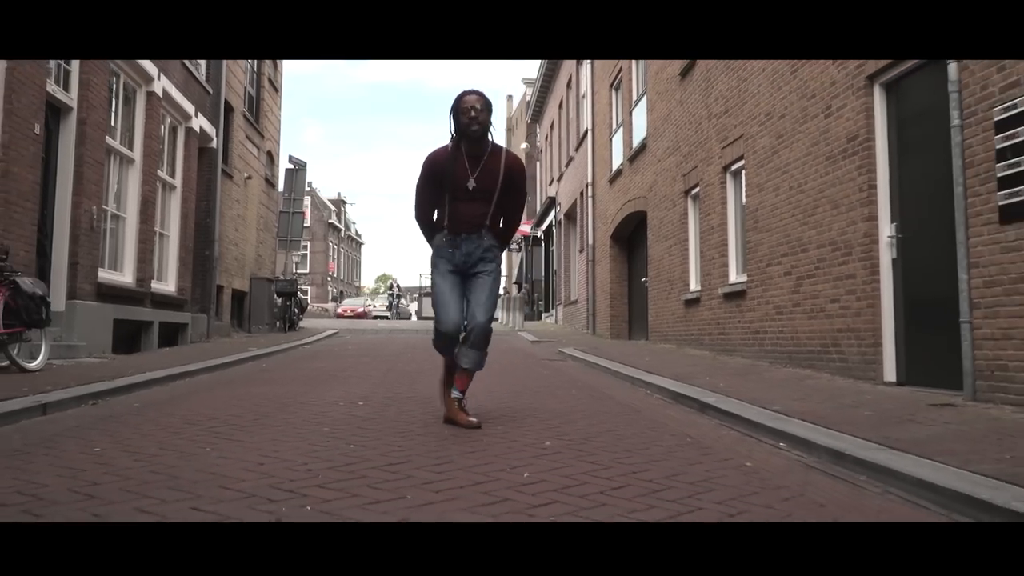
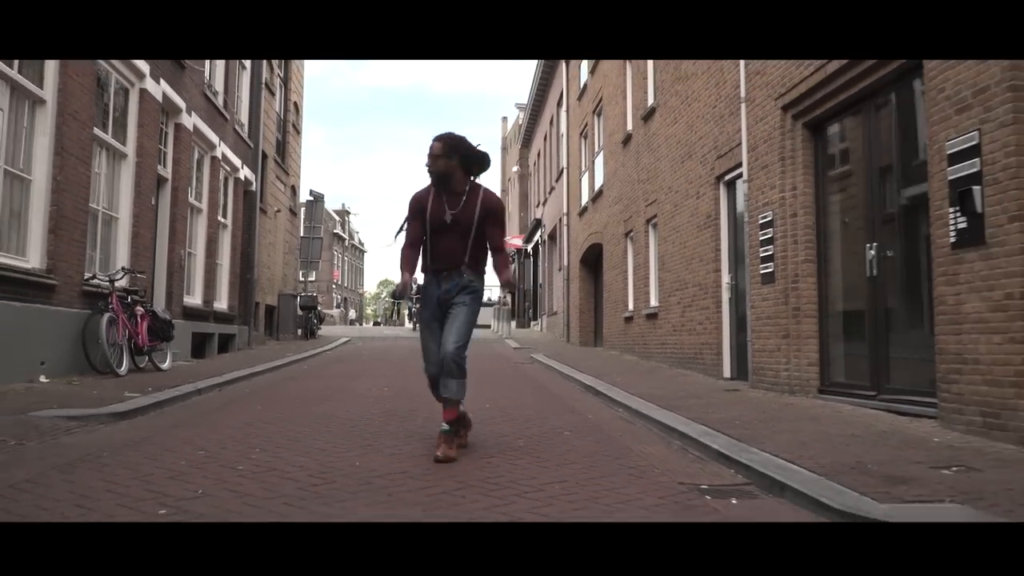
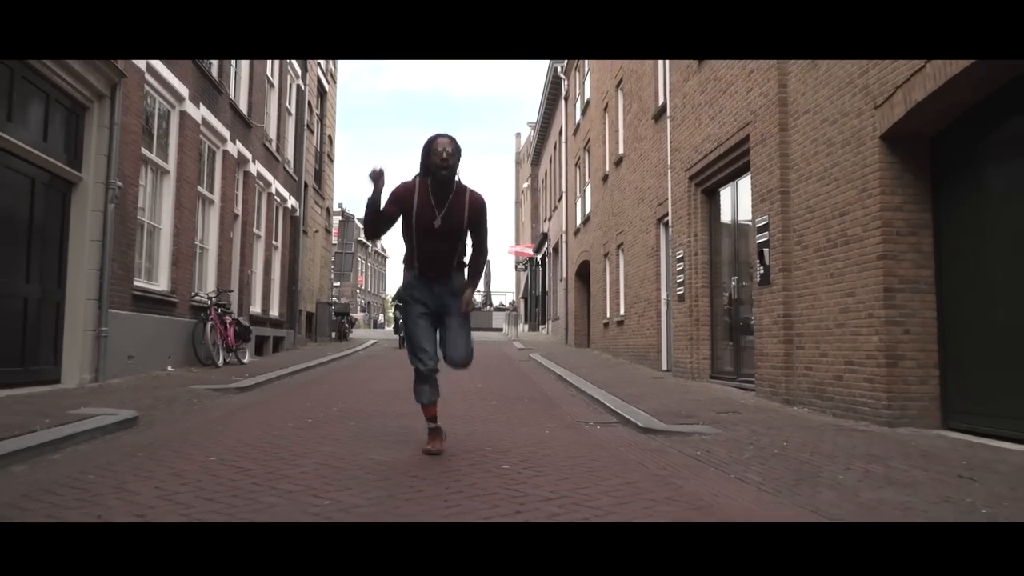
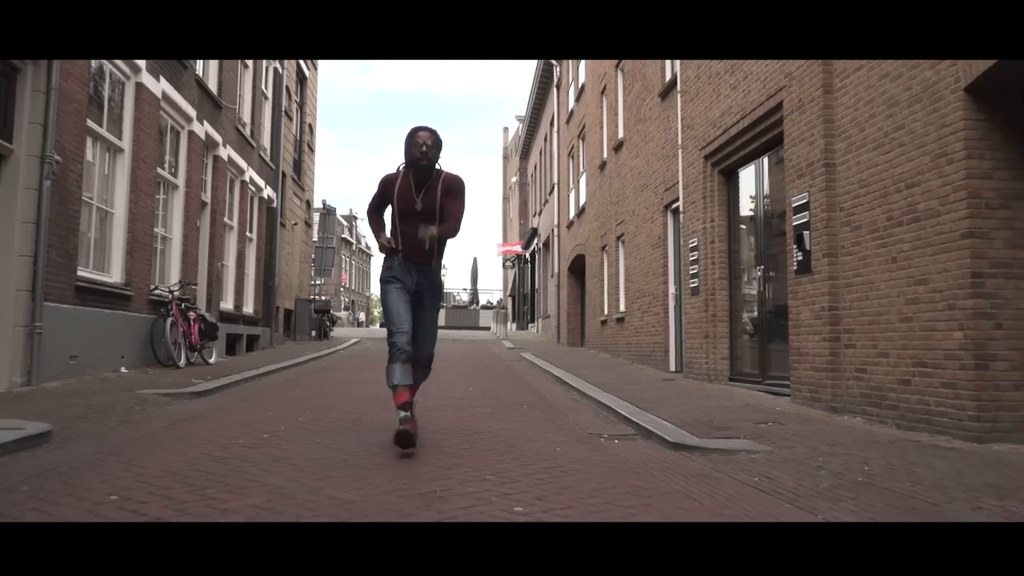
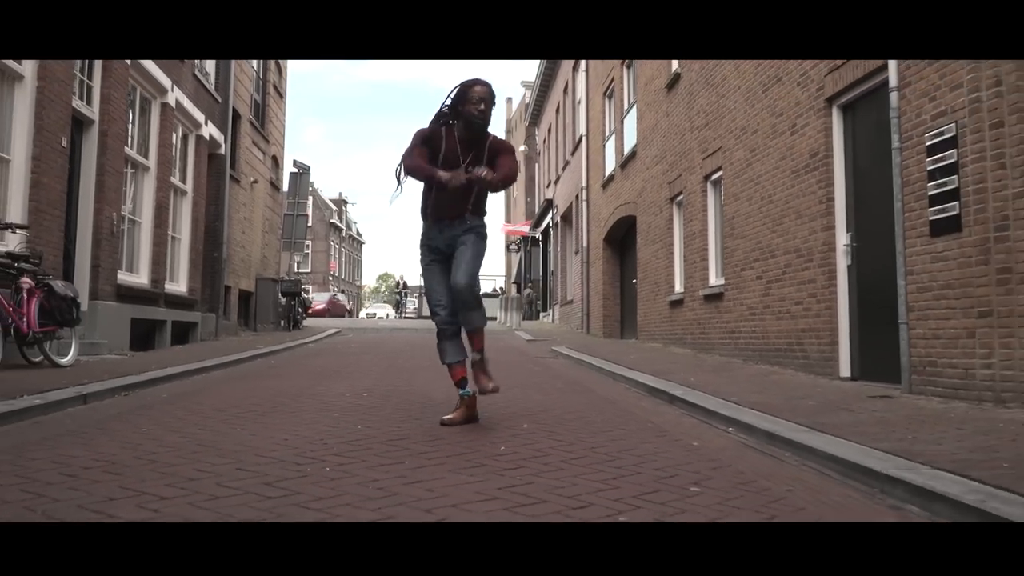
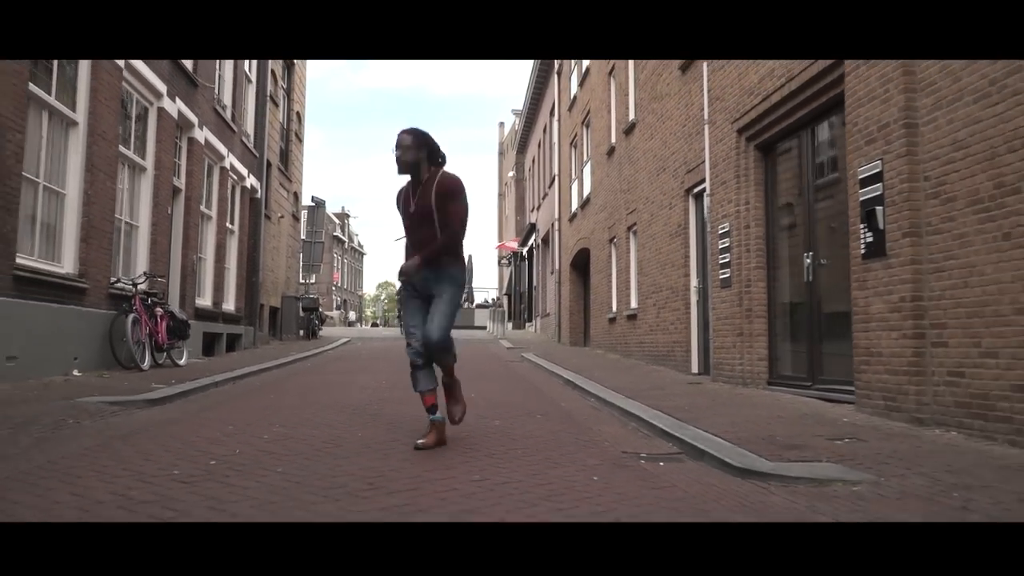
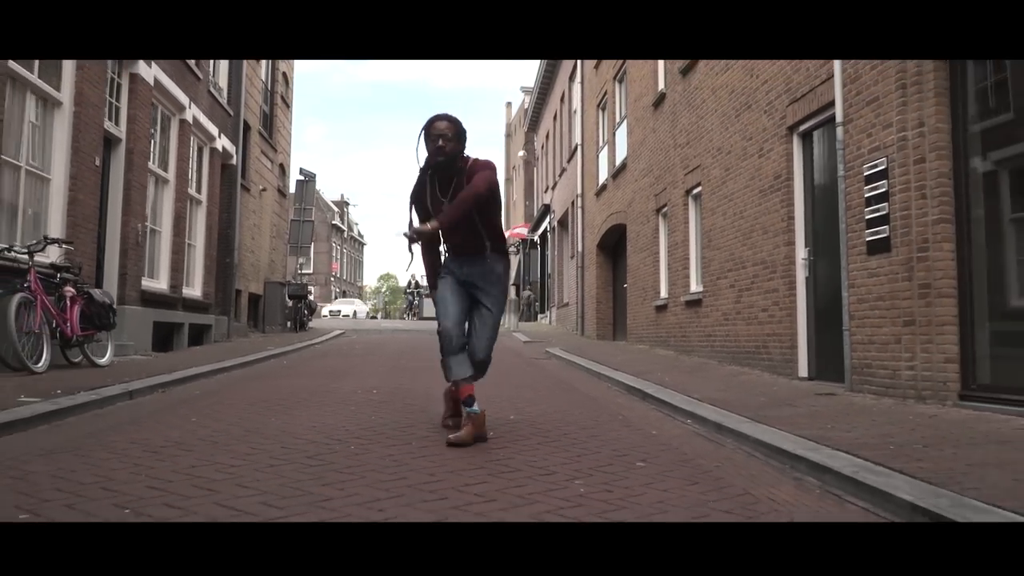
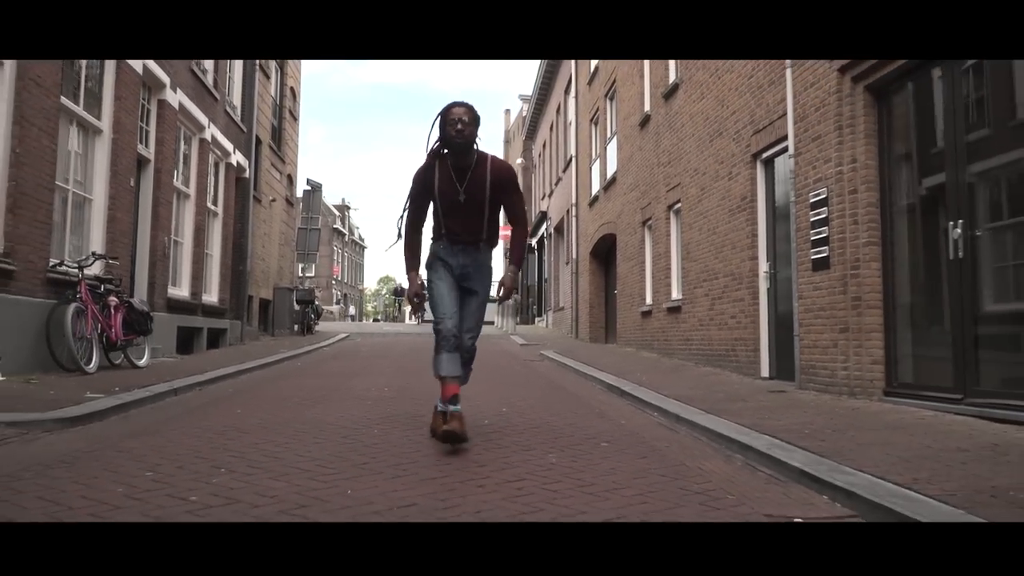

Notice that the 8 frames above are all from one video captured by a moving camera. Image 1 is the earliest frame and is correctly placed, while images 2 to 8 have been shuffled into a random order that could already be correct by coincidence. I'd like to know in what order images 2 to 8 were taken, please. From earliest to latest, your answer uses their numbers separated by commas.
5, 7, 8, 2, 6, 4, 3
